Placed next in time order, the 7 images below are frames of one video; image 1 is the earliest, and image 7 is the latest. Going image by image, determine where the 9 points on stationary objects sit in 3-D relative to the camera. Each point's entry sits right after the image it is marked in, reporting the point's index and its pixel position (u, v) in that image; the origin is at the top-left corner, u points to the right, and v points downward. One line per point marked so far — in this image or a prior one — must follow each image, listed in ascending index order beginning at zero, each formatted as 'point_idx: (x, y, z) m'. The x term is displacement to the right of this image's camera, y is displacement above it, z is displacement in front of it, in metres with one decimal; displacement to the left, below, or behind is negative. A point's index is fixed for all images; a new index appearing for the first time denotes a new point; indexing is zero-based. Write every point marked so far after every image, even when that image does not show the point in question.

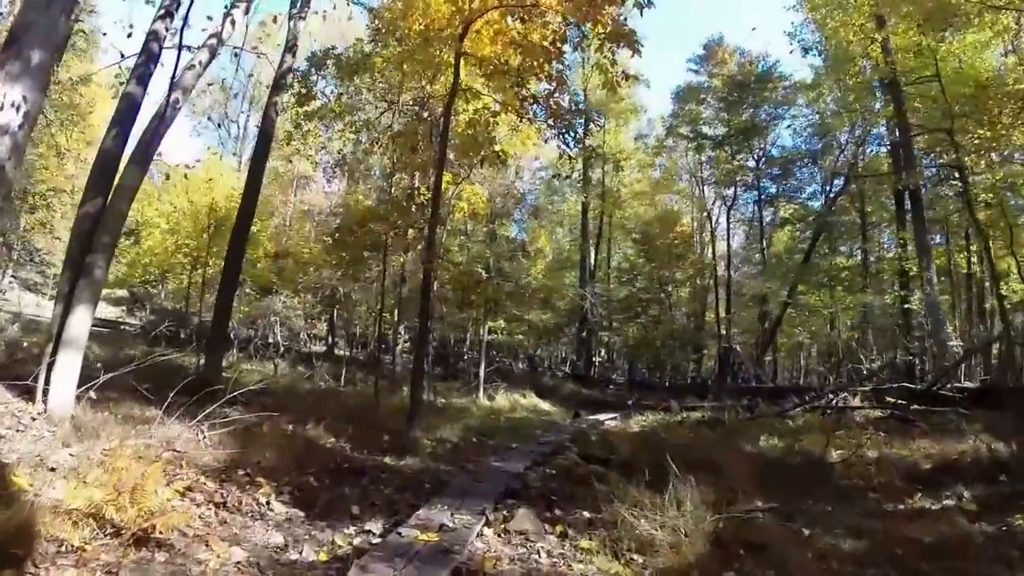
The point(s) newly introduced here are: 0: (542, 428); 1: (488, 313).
0: (+0.4, -2.0, +9.2) m
1: (-0.6, -0.7, +16.8) m
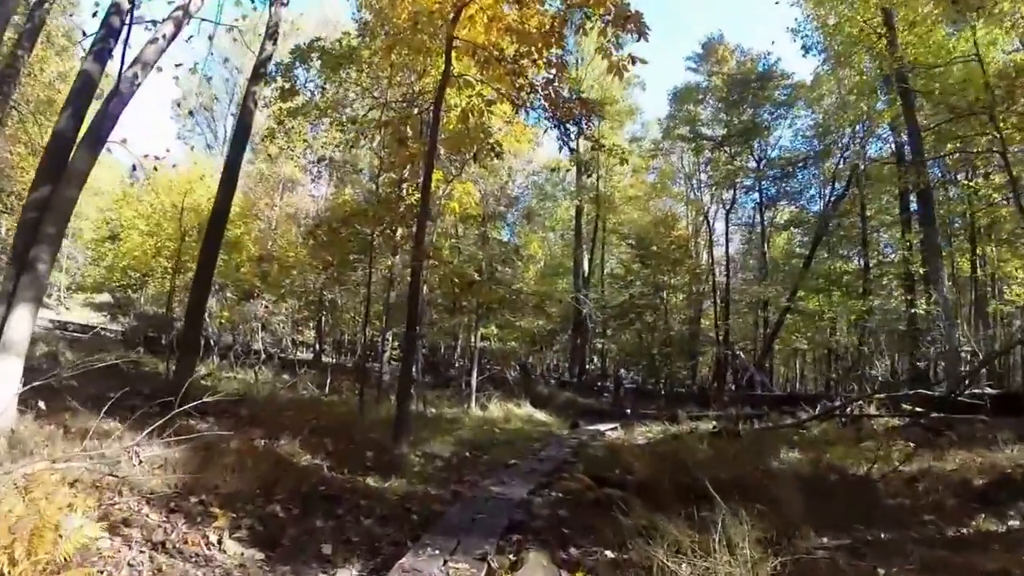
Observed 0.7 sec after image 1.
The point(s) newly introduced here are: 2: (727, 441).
0: (+0.4, -2.0, +8.5) m
1: (-0.8, -0.8, +16.1) m
2: (+2.5, -1.8, +7.5) m
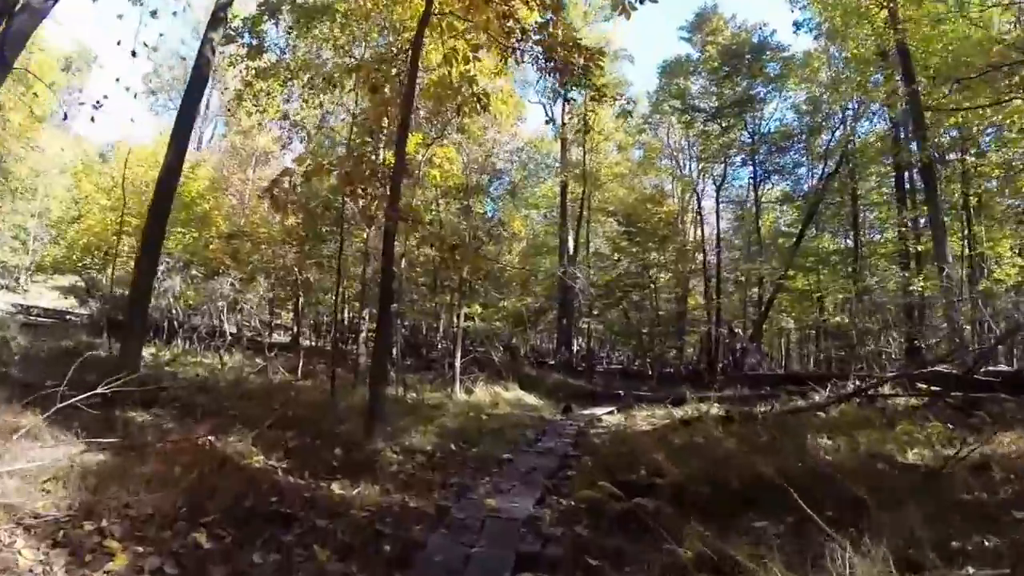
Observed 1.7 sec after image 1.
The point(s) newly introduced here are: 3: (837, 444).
0: (+0.3, -1.7, +7.6) m
1: (-1.1, -0.2, +15.1) m
2: (+2.4, -1.4, +6.7) m
3: (+2.9, -1.4, +5.8) m
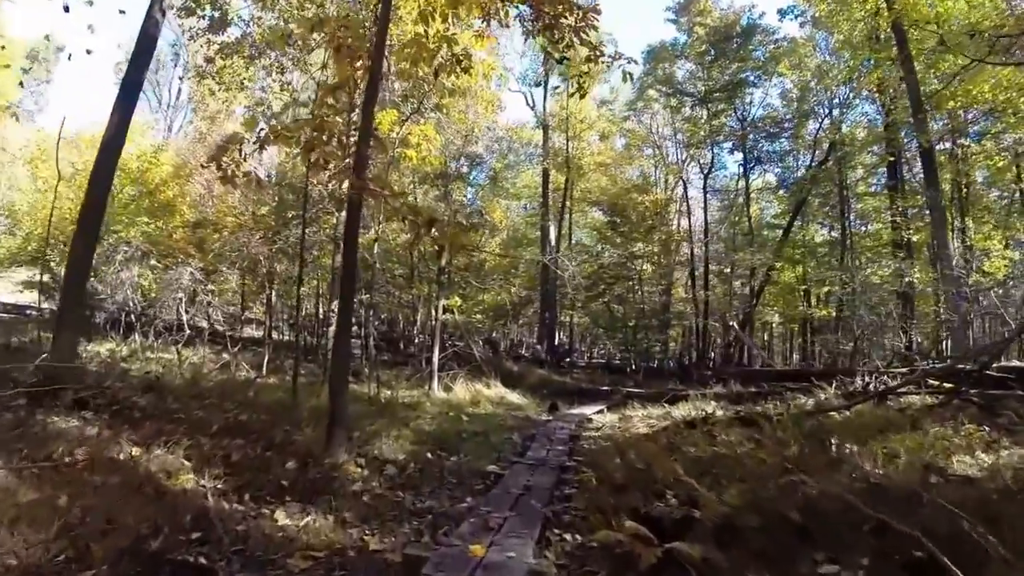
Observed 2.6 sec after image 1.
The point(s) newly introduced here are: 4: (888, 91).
0: (+0.1, -1.5, +6.8) m
1: (-1.5, 0.0, +14.3) m
2: (+2.2, -1.3, +5.9) m
3: (+2.8, -1.3, +5.1) m
4: (+9.4, +4.9, +16.4) m
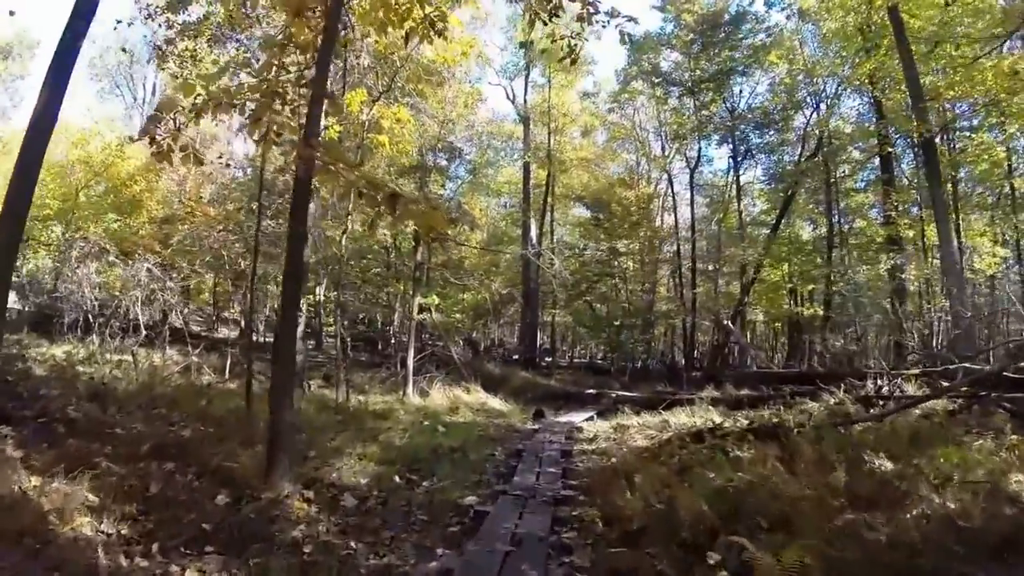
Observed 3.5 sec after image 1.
0: (-0.1, -1.5, +6.1) m
1: (-1.9, 0.0, +13.4) m
2: (+2.1, -1.3, +5.2) m
3: (+2.7, -1.2, +4.4) m
4: (+9.0, +5.0, +15.9) m
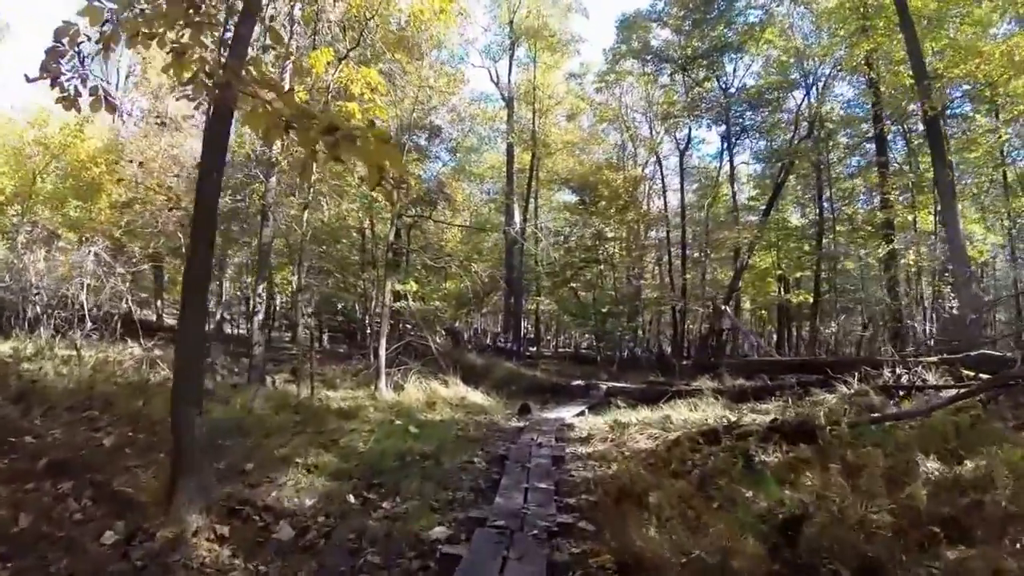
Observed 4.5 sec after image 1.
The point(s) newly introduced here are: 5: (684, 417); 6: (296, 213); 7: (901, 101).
0: (-0.2, -1.3, +5.2) m
1: (-2.3, +0.3, +12.5) m
2: (+2.0, -1.1, +4.4) m
3: (+2.6, -1.1, +3.6) m
4: (+8.6, +5.4, +15.2) m
5: (+1.6, -1.2, +6.2) m
6: (-3.3, +1.1, +10.0) m
7: (+7.9, +3.8, +13.1) m
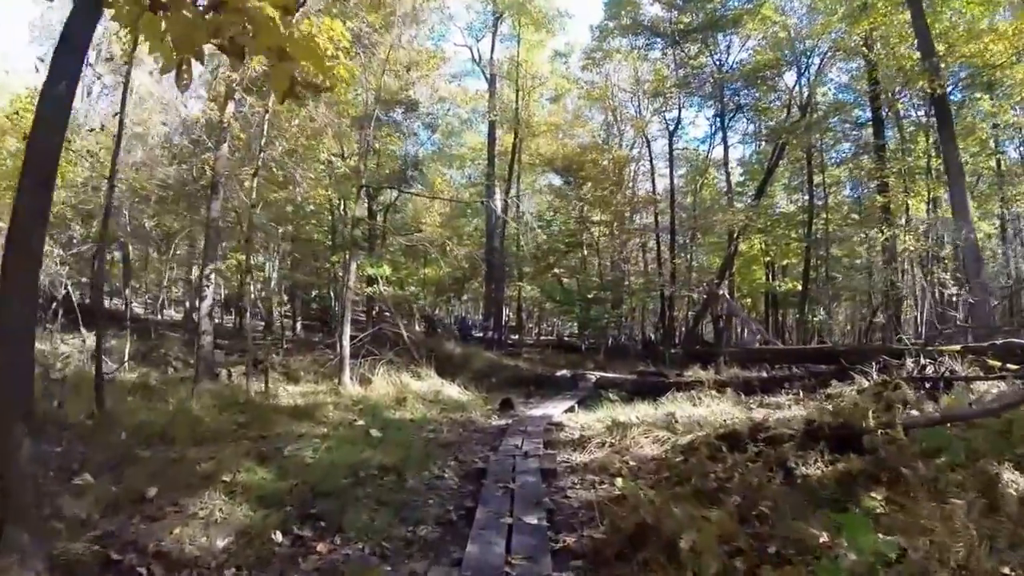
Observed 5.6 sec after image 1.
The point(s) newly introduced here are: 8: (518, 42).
0: (-0.3, -1.2, +4.4) m
1: (-2.6, +0.6, +11.6) m
2: (+1.9, -0.9, +3.6) m
3: (+2.5, -0.9, +2.8) m
4: (+8.1, +5.7, +14.5) m
5: (+1.5, -1.0, +5.4) m
6: (-3.6, +1.4, +9.0) m
7: (+7.5, +4.1, +12.4) m
8: (+0.1, +7.7, +19.9) m
